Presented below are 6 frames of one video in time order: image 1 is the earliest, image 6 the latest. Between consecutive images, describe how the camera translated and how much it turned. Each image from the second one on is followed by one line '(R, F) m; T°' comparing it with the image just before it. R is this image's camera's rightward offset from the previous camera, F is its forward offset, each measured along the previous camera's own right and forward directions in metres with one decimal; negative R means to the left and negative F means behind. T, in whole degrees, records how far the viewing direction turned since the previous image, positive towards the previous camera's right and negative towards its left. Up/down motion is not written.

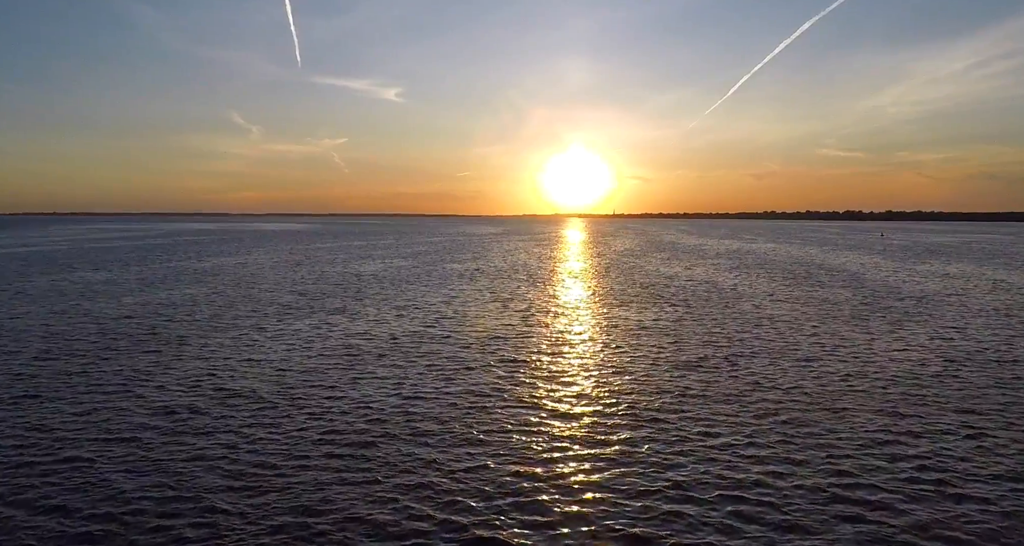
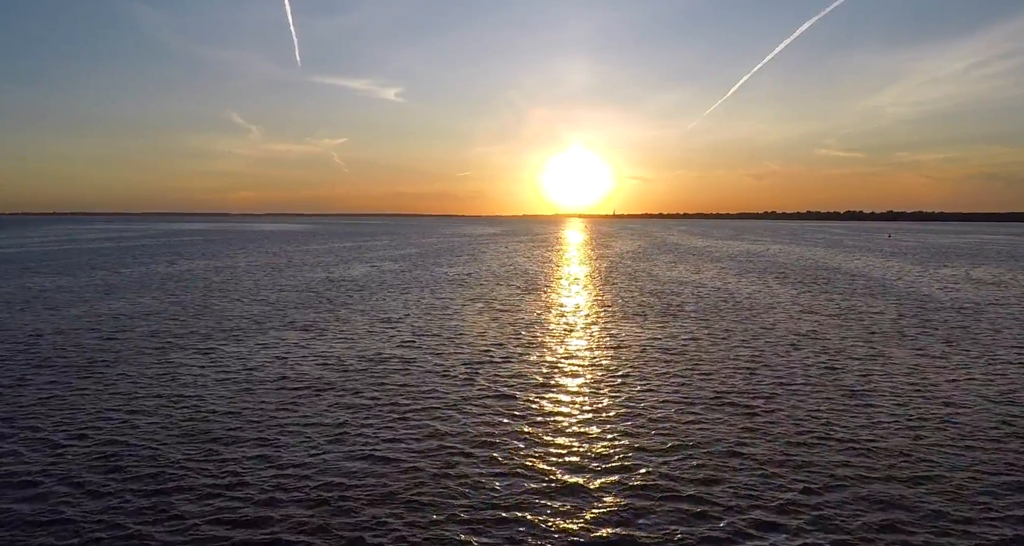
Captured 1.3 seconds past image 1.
(+0.3, +3.7) m; 0°
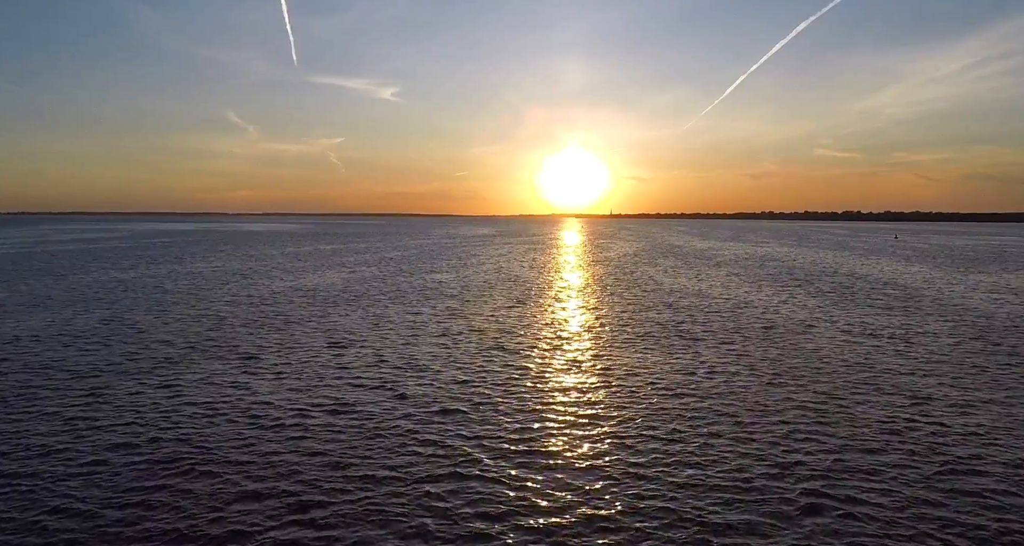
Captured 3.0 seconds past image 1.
(+0.5, +4.7) m; 0°
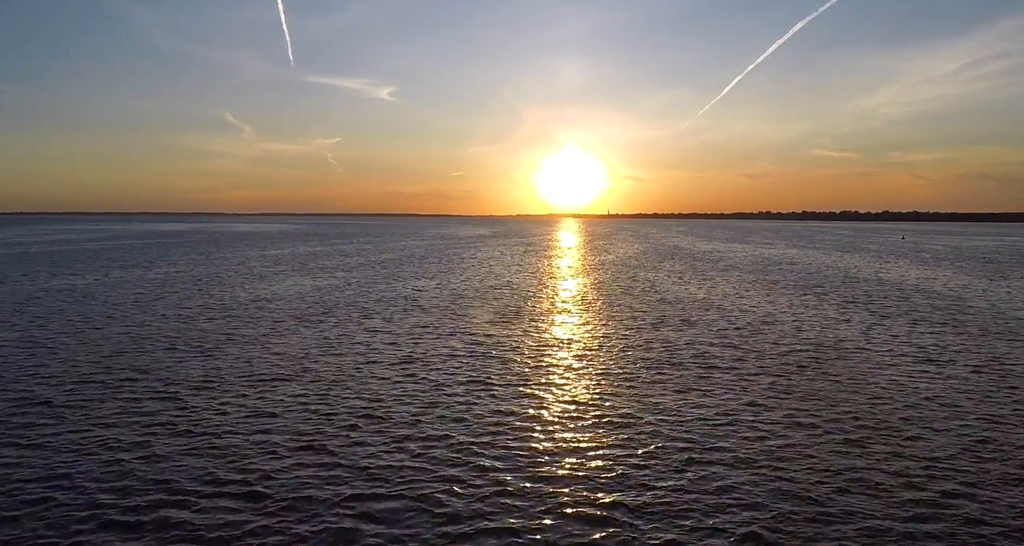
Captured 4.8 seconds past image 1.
(+0.4, +4.6) m; 0°
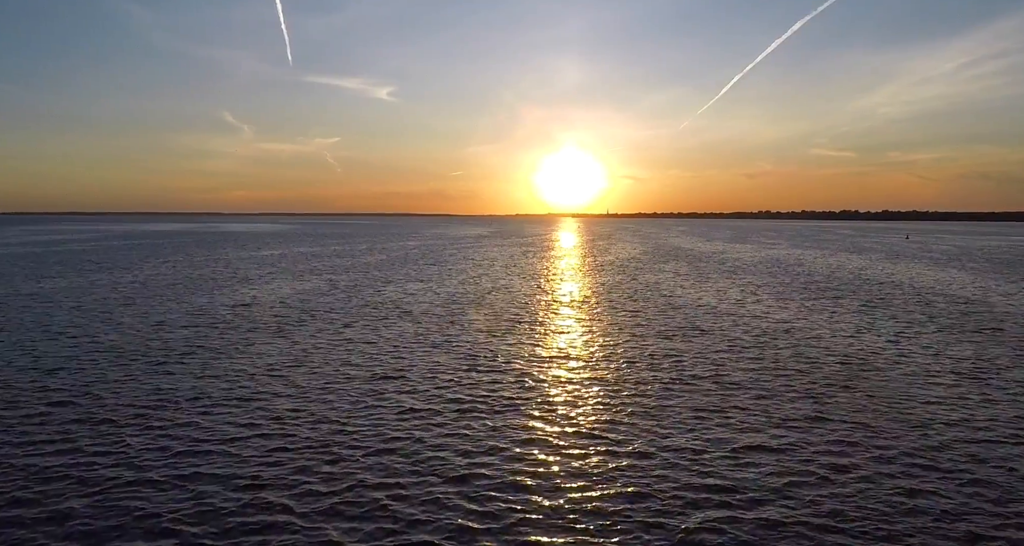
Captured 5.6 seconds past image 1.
(+0.1, +2.2) m; 0°
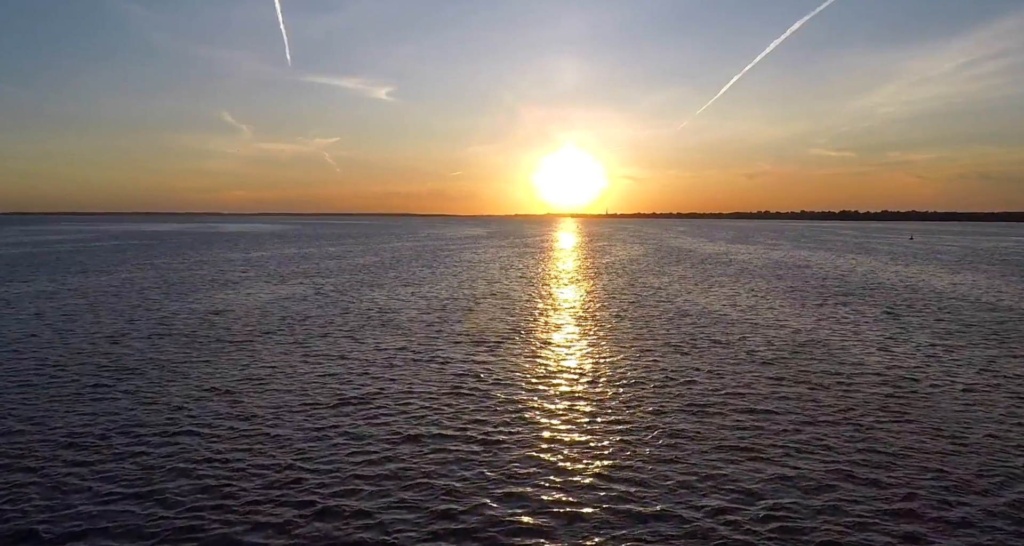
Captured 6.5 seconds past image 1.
(+0.1, +2.3) m; 0°
